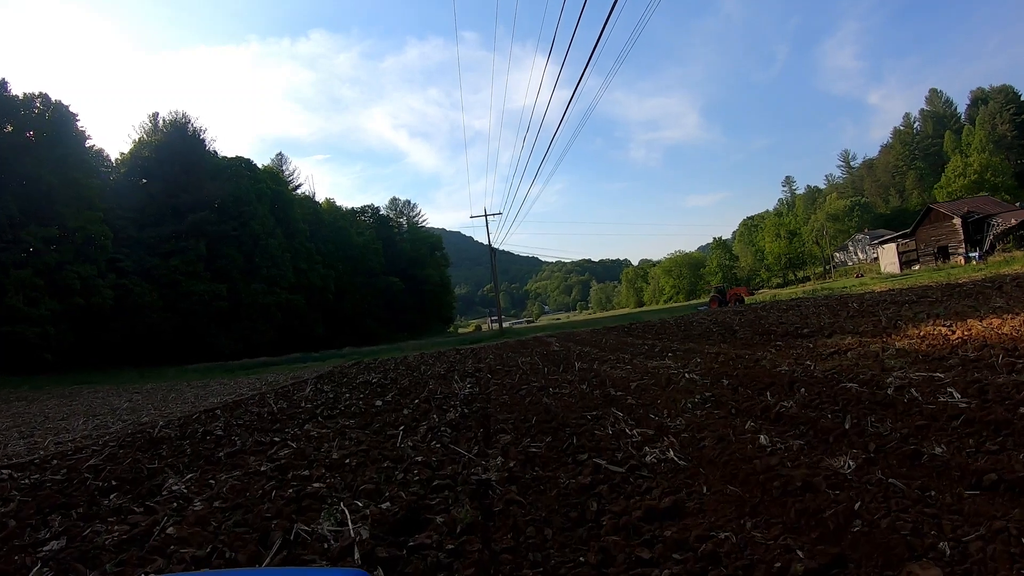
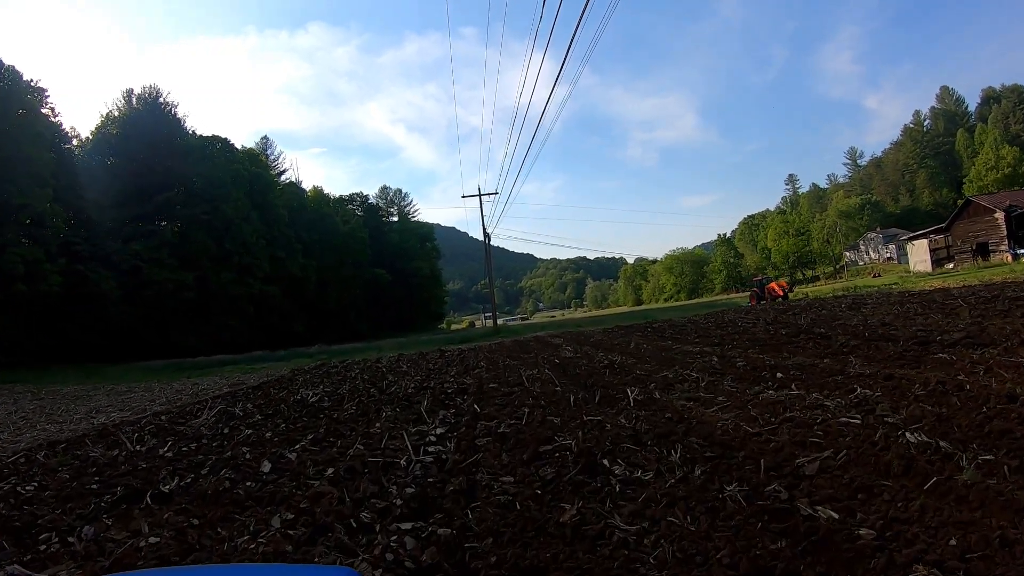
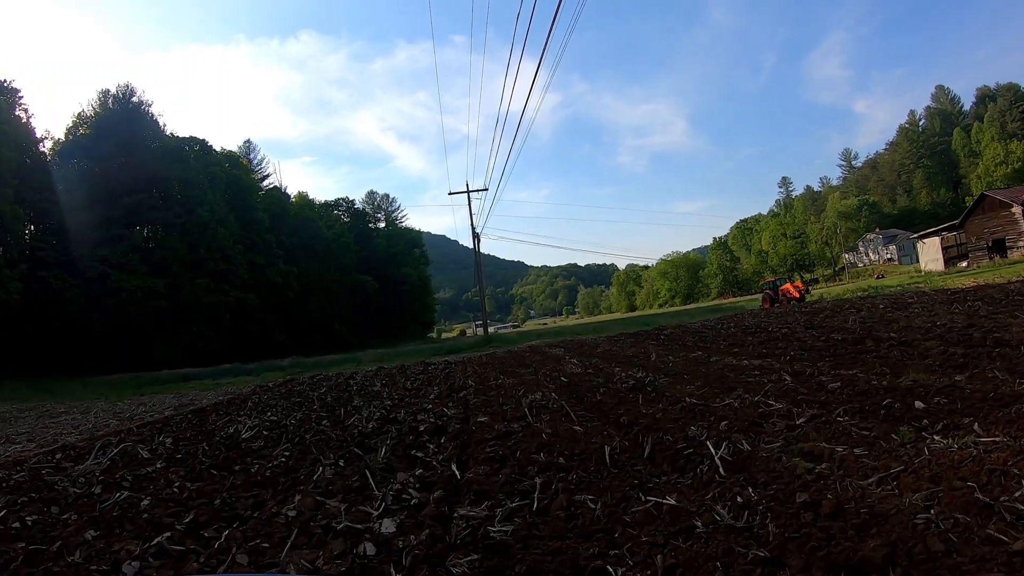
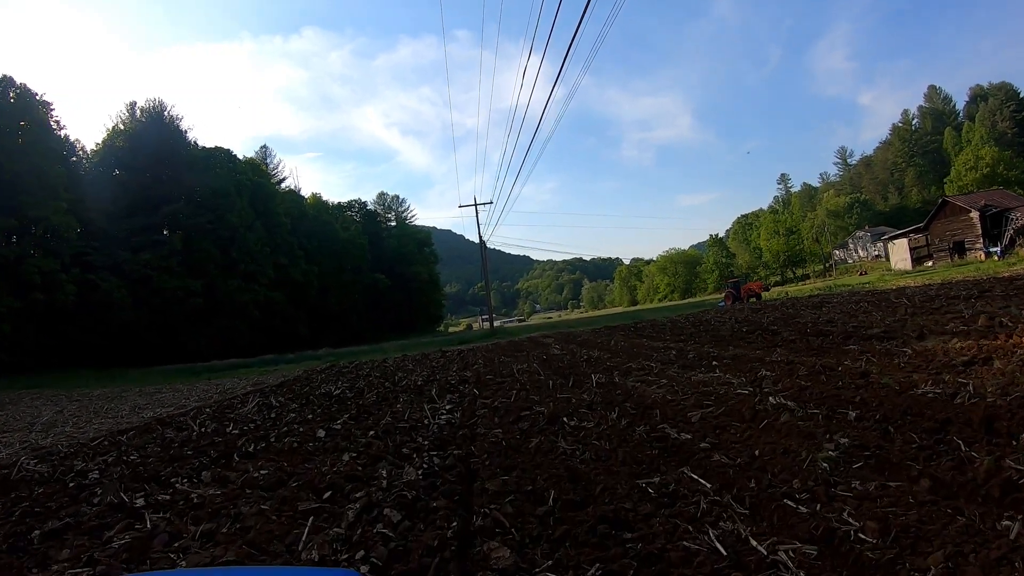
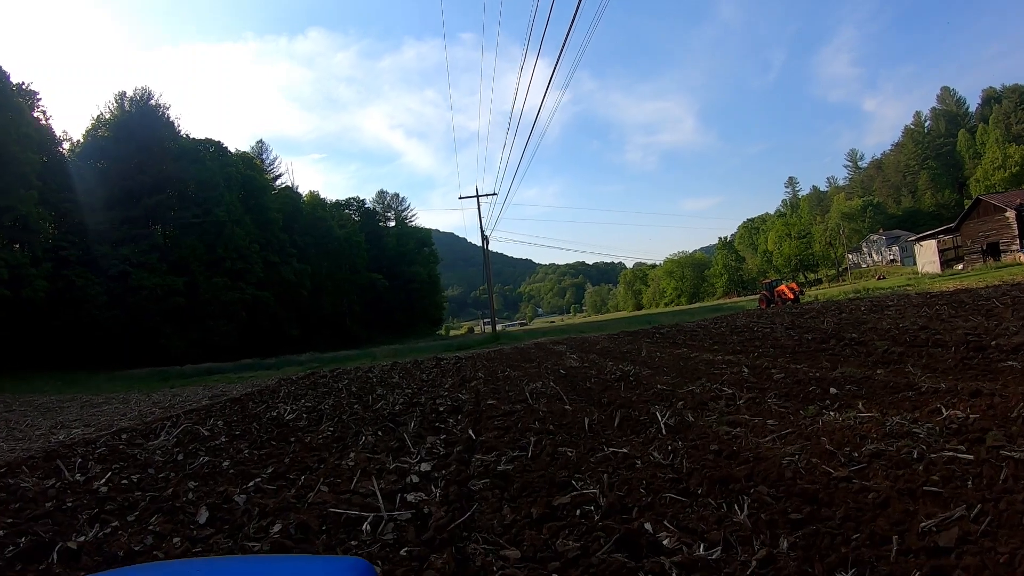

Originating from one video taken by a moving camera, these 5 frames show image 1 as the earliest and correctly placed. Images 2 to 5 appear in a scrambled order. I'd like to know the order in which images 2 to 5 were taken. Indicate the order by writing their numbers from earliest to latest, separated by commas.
4, 2, 5, 3
